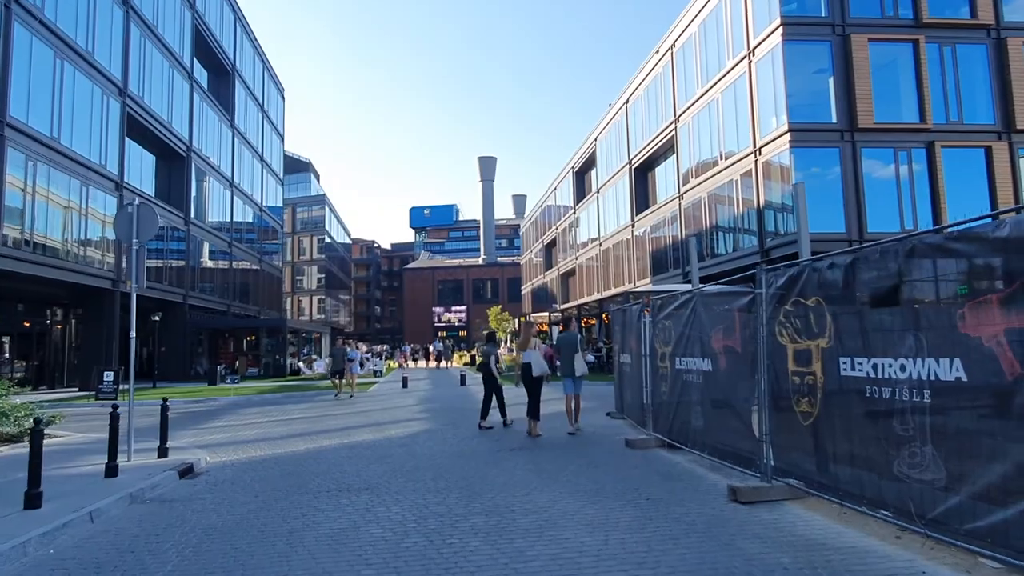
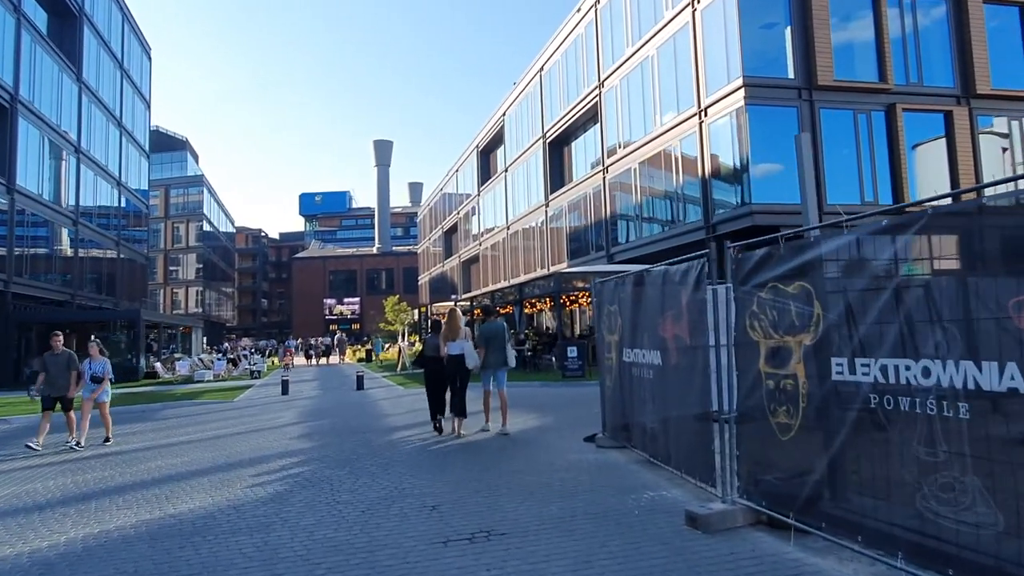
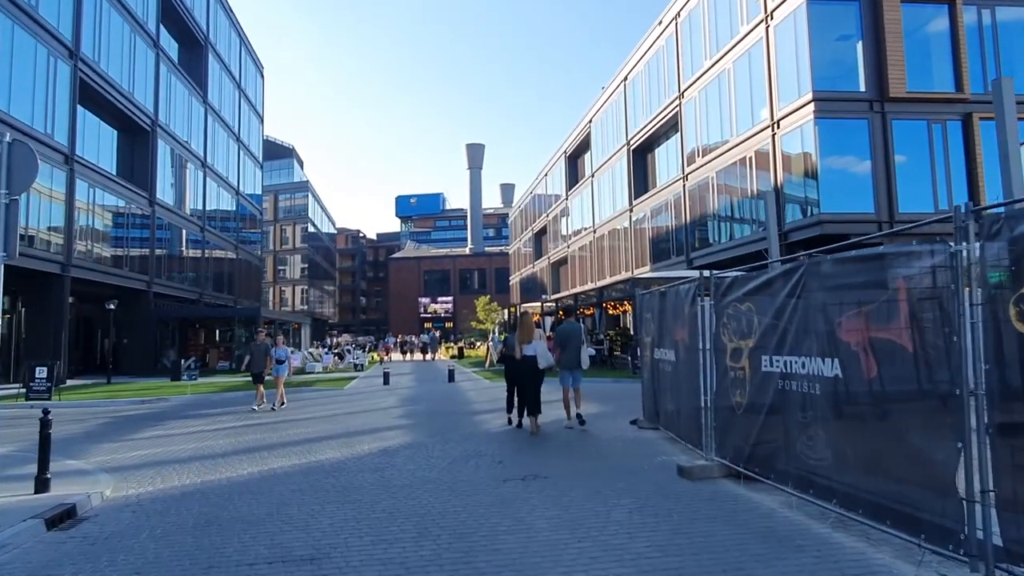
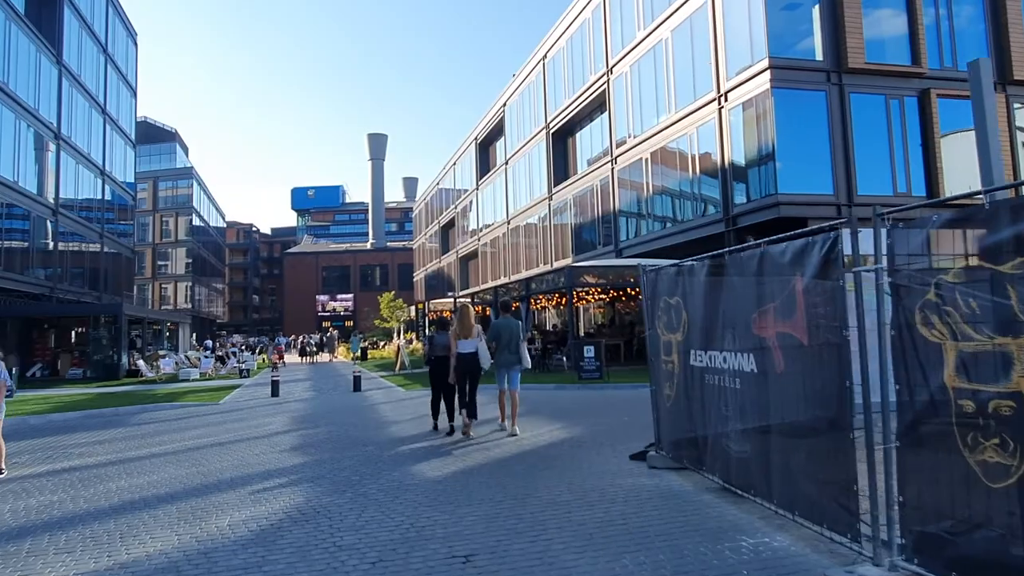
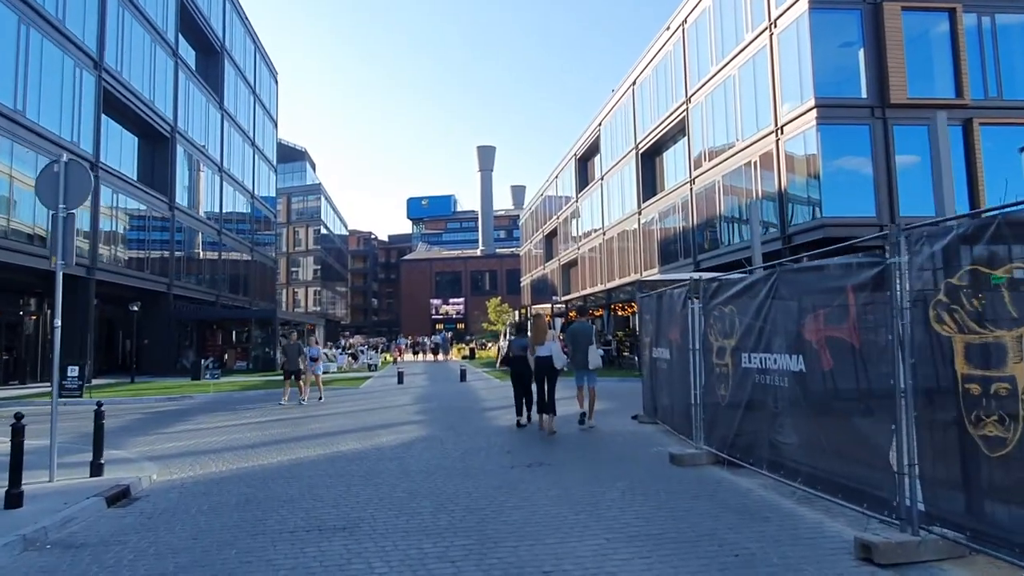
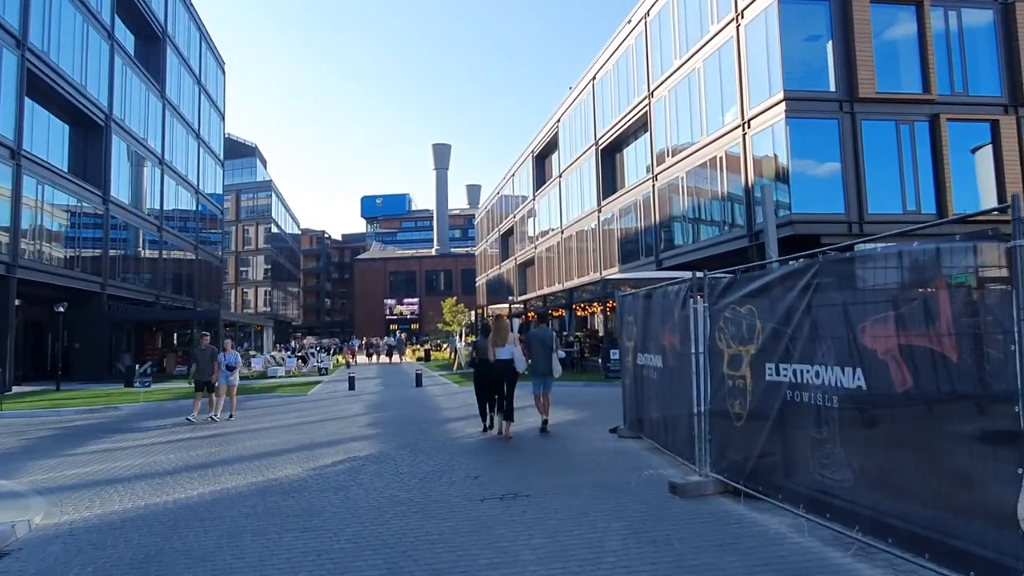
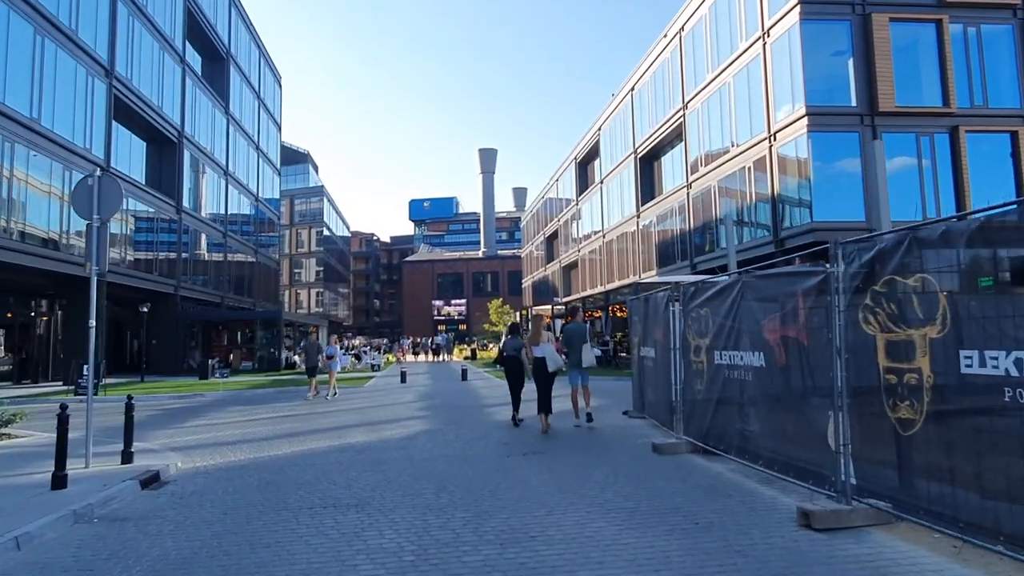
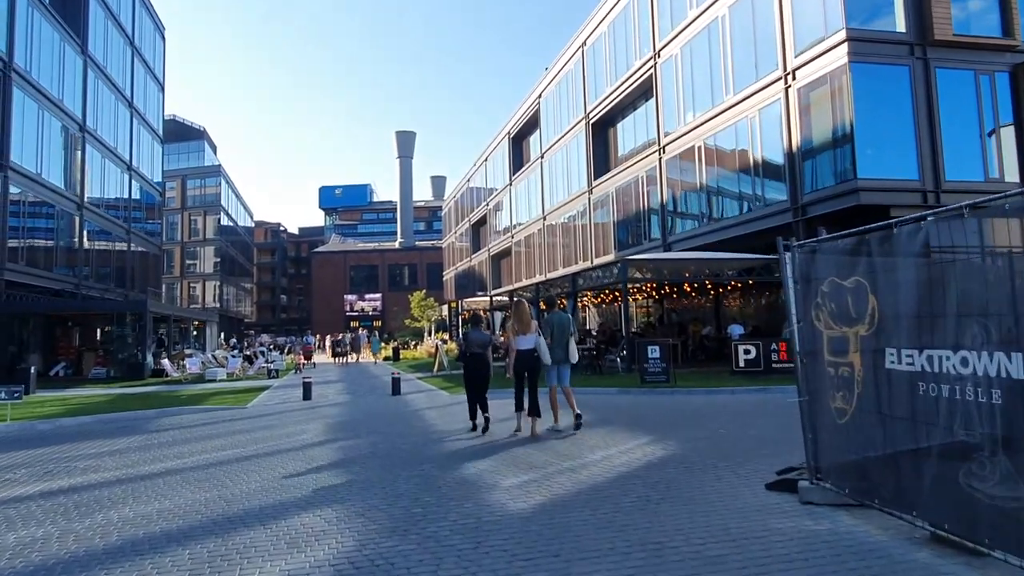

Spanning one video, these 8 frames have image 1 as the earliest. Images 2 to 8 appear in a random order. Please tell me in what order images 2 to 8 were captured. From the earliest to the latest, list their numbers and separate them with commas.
7, 5, 3, 6, 2, 4, 8
